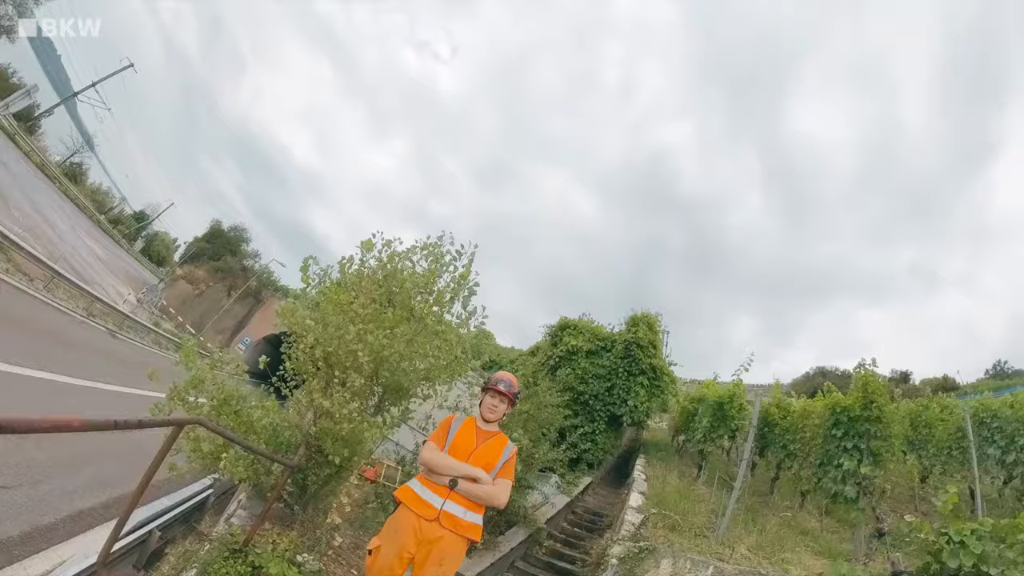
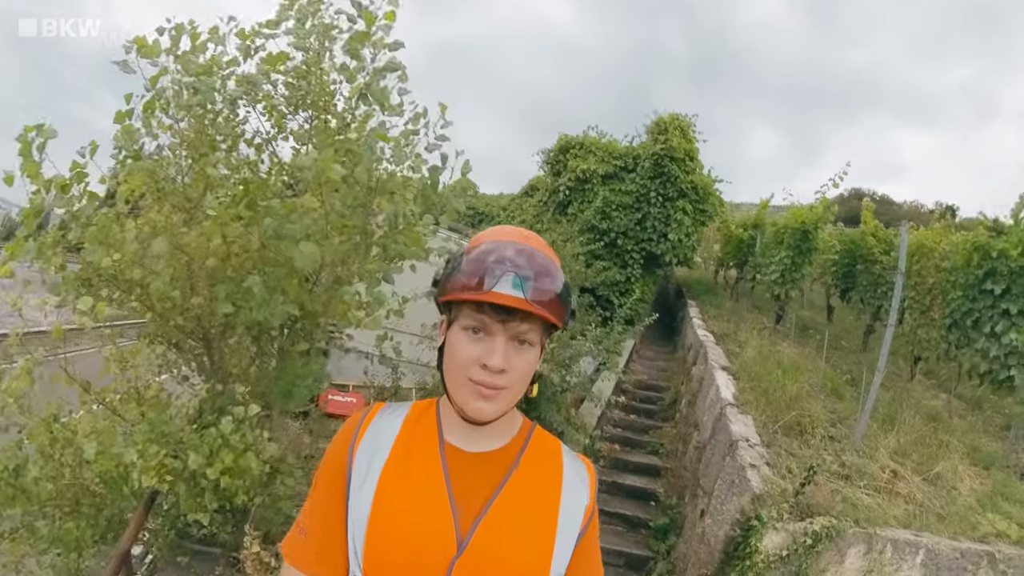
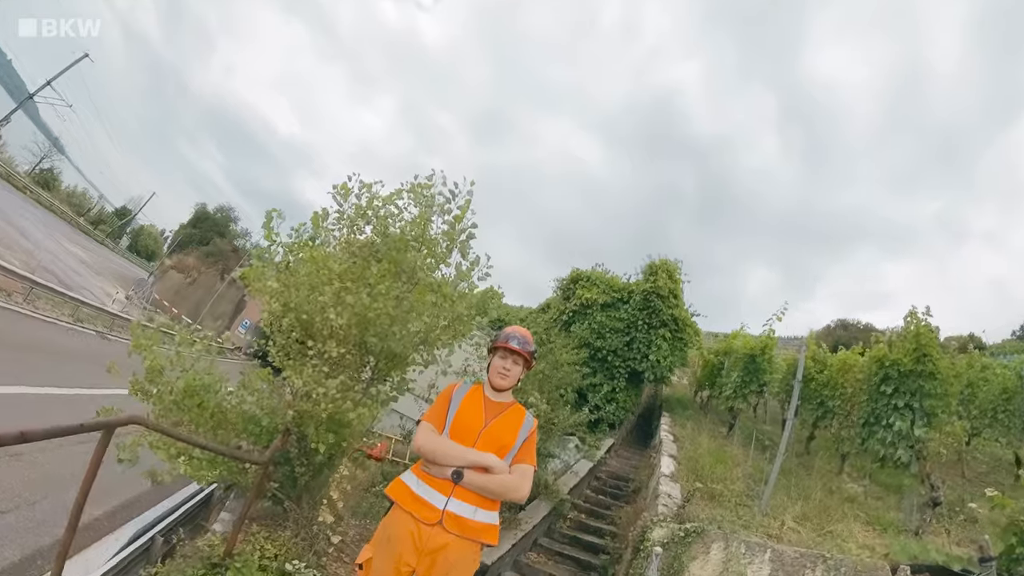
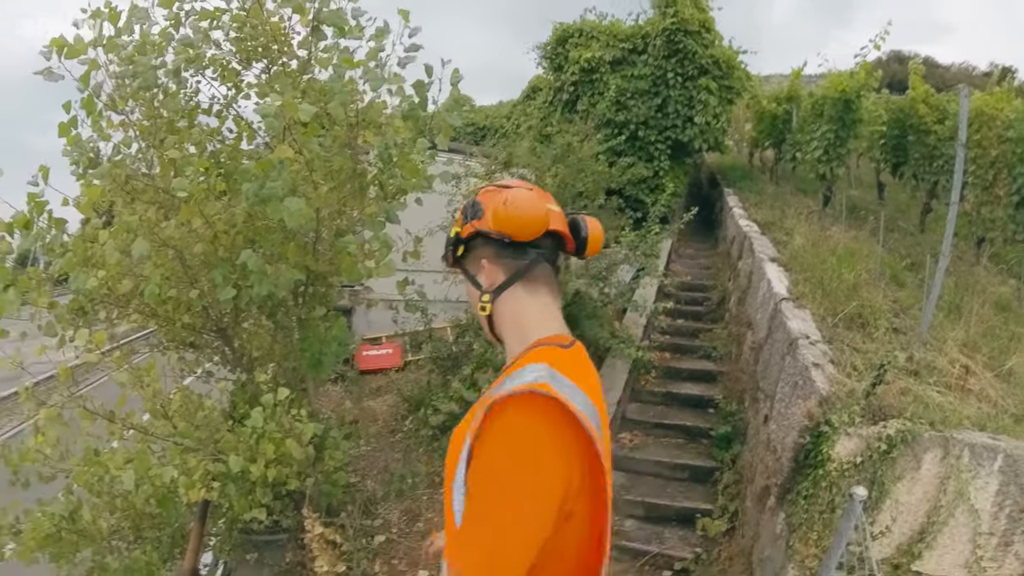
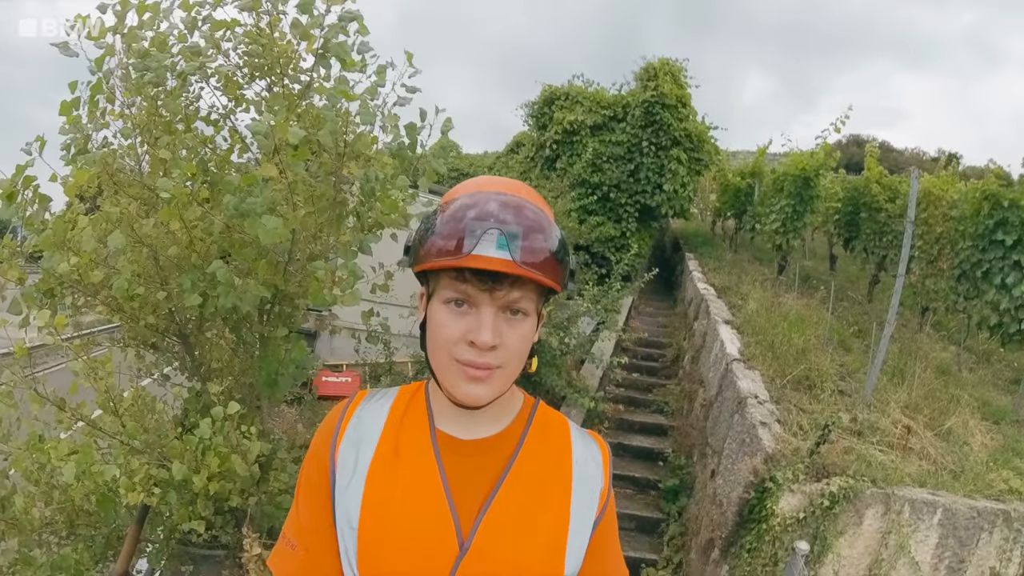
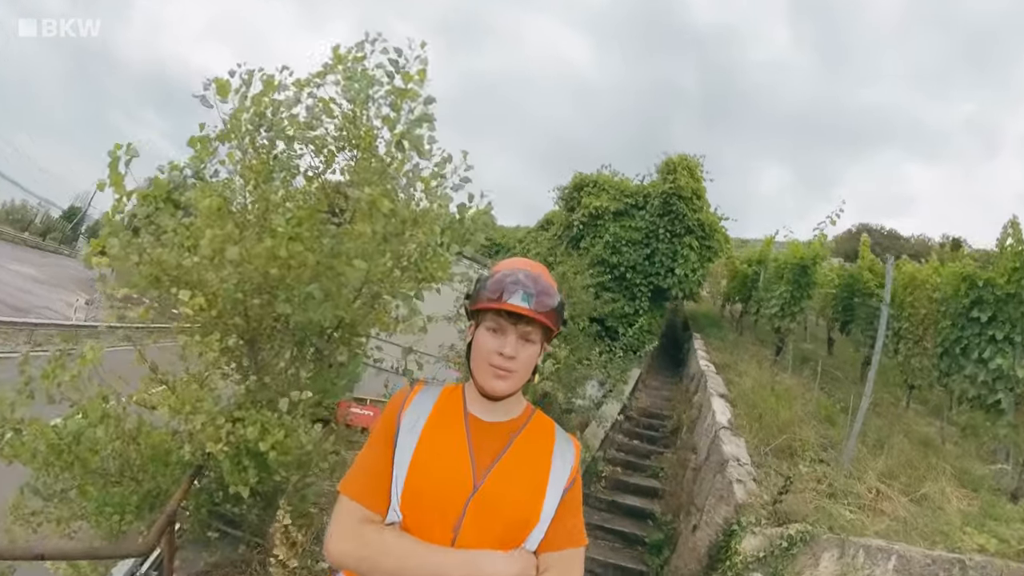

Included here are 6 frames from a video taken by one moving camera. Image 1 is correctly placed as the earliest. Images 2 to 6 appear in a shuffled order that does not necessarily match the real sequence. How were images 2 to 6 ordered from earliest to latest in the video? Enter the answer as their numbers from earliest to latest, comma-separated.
3, 6, 2, 5, 4
